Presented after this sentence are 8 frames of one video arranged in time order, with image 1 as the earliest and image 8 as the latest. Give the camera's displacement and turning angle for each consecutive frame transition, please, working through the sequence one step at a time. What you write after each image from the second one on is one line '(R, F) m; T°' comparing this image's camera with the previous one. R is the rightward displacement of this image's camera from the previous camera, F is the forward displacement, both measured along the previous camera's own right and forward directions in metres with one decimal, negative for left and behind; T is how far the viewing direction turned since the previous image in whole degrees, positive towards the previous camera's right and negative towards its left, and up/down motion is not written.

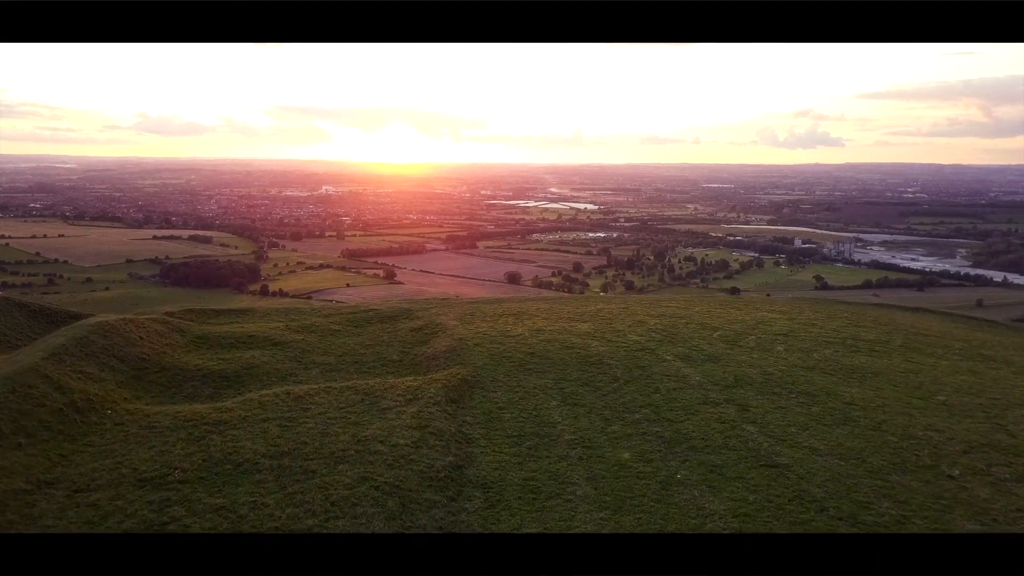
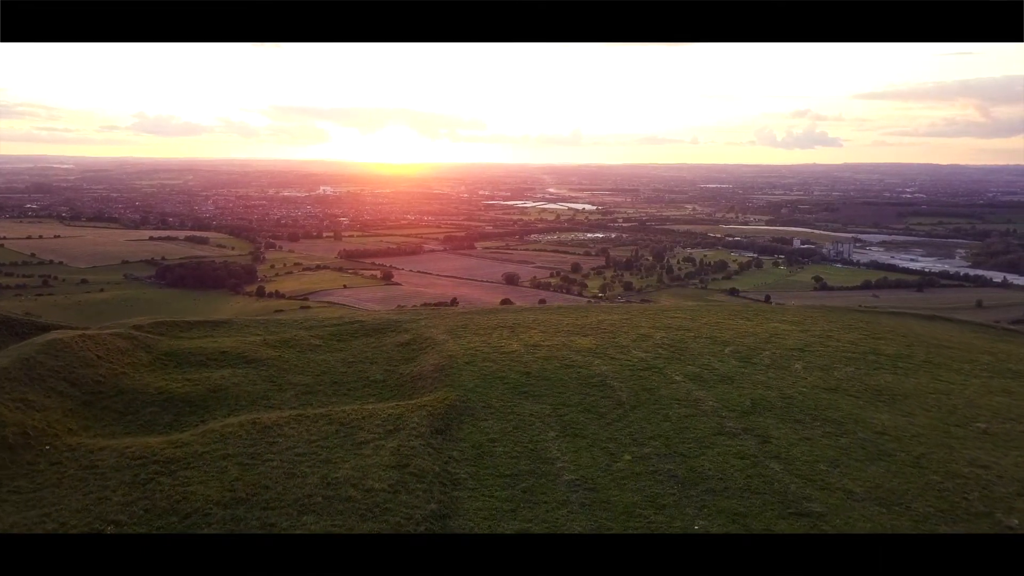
(0.0, +0.4) m; 0°
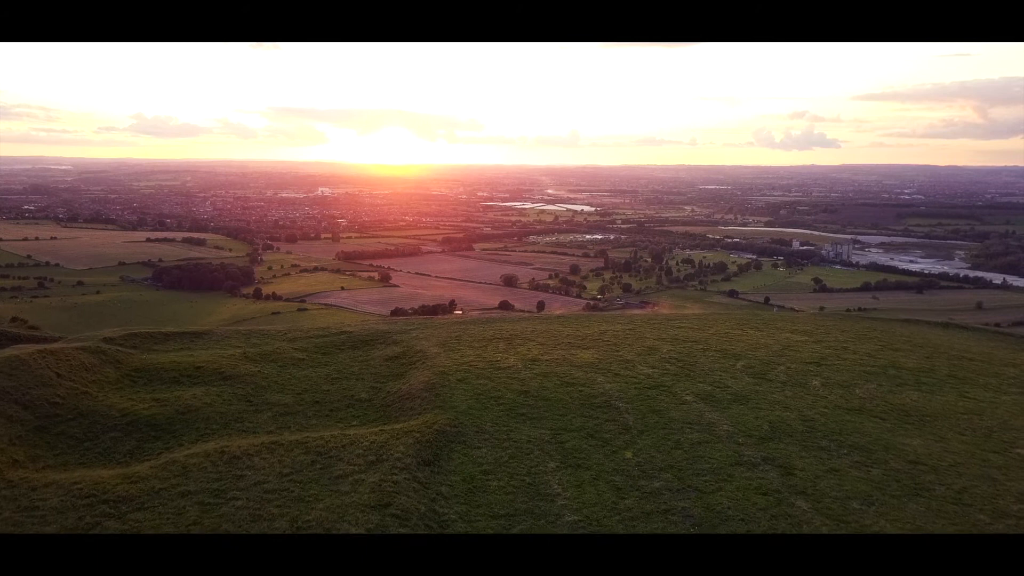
(0.0, +0.3) m; 0°
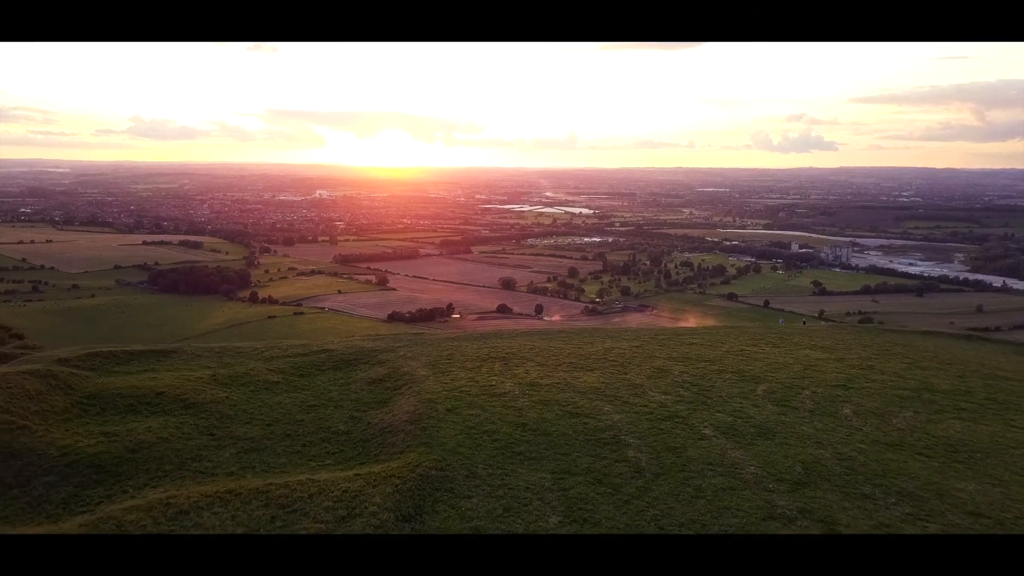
(0.0, +0.4) m; 0°
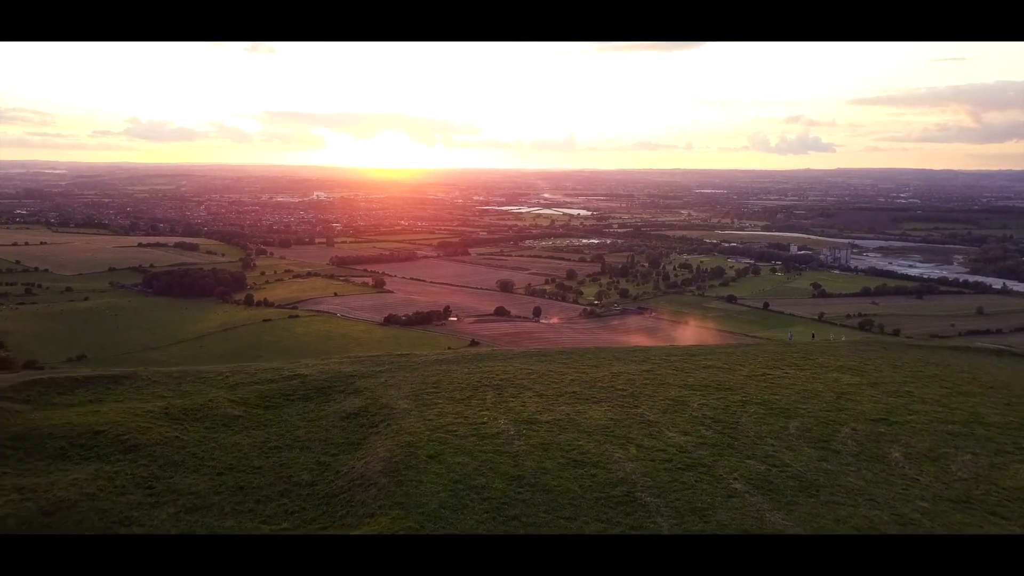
(0.0, +0.5) m; 0°
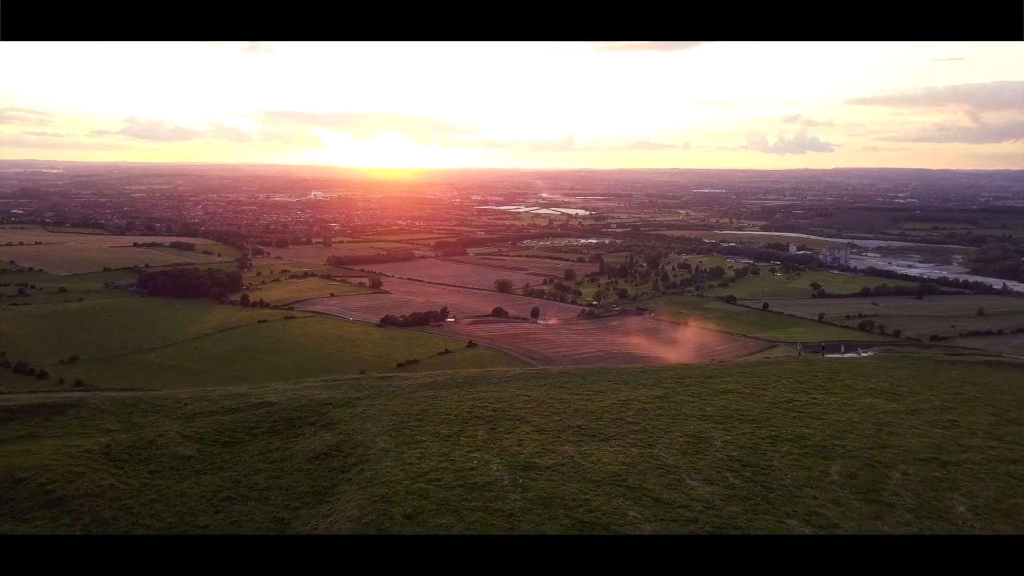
(0.0, +0.5) m; 0°
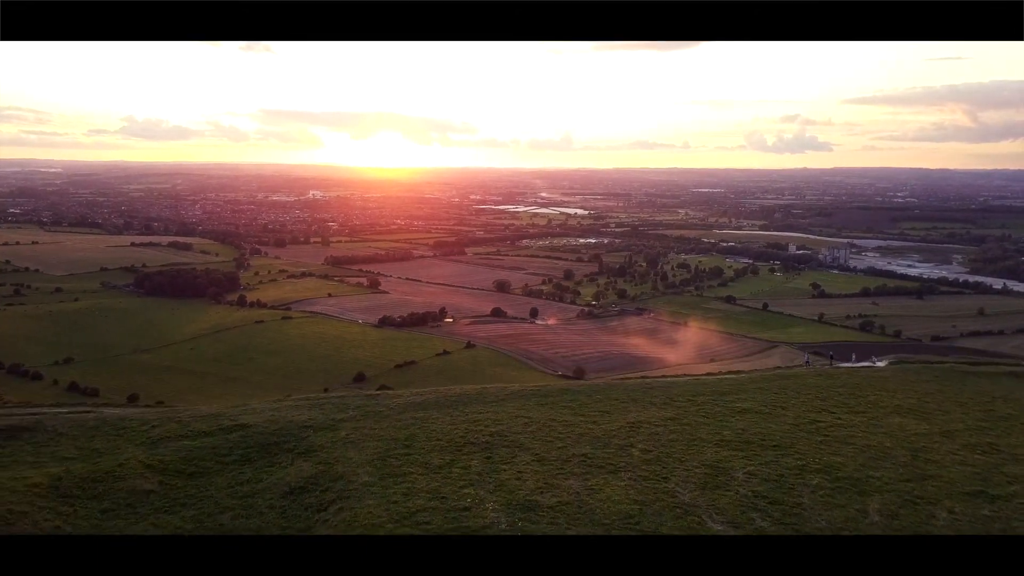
(0.0, +0.3) m; 0°
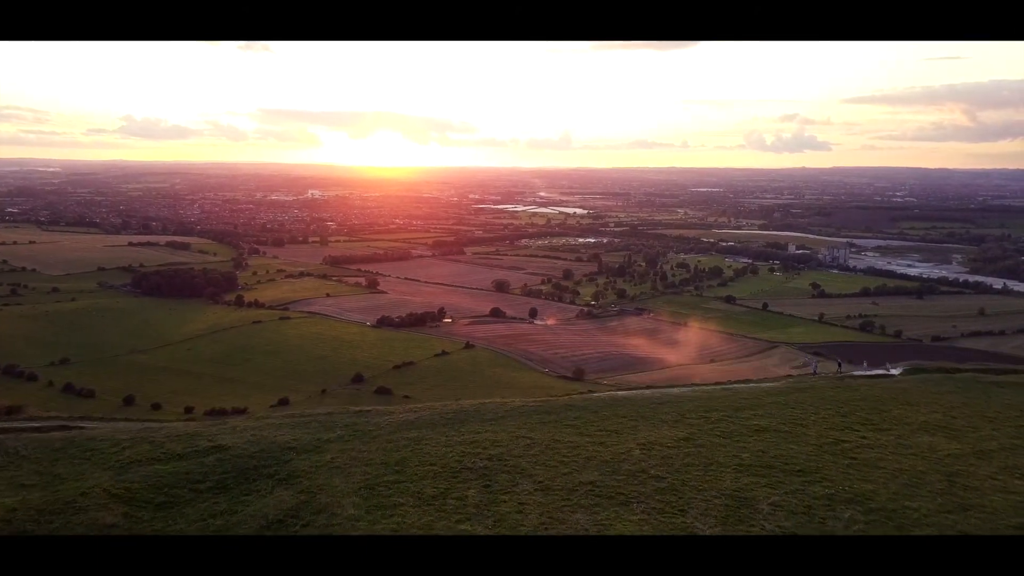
(0.0, +0.3) m; 0°
